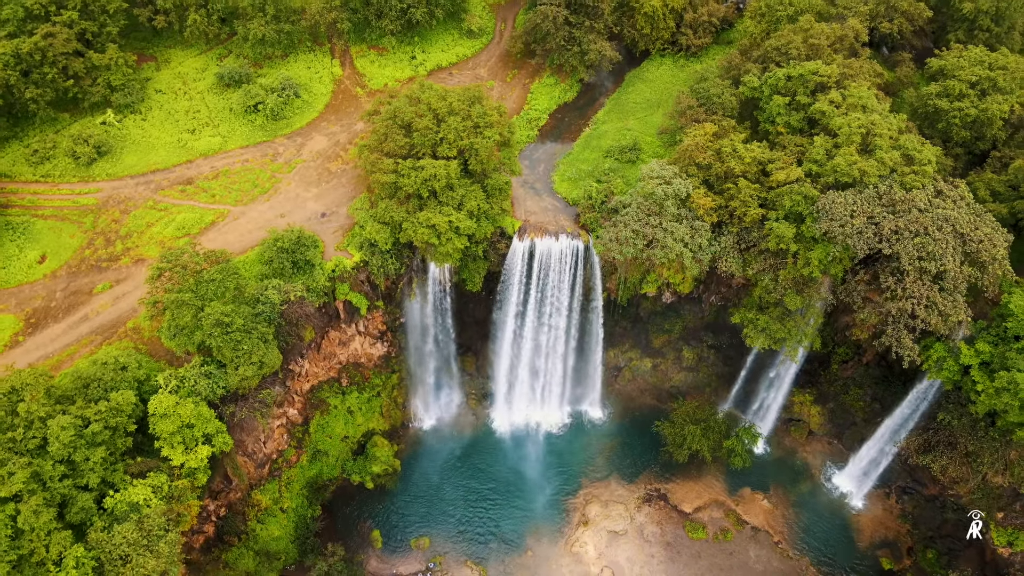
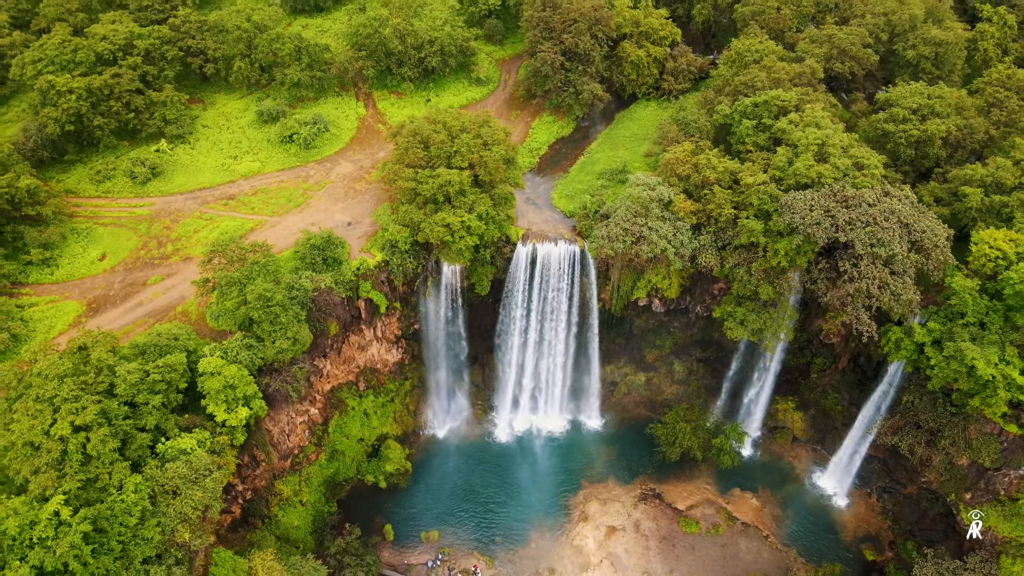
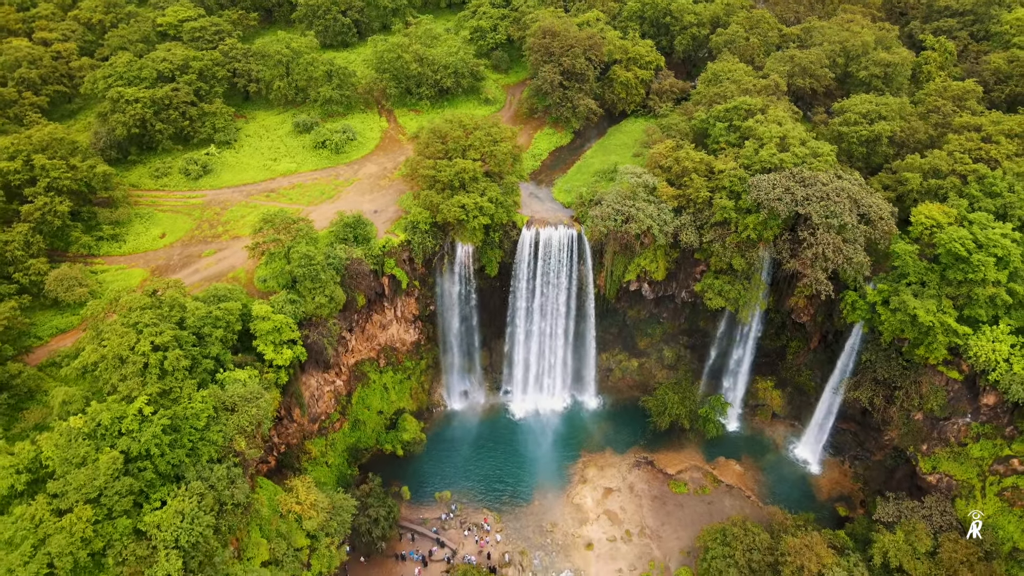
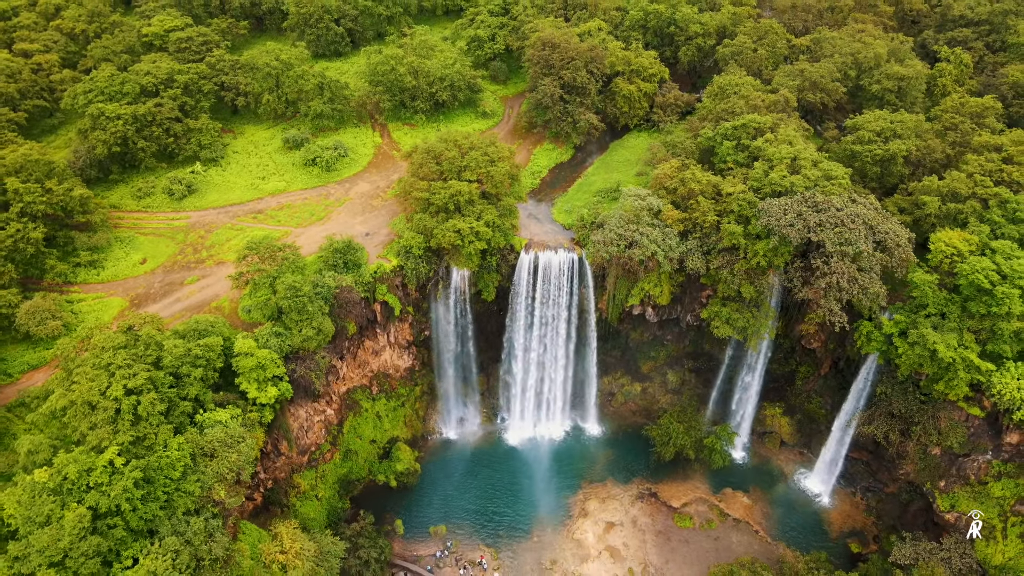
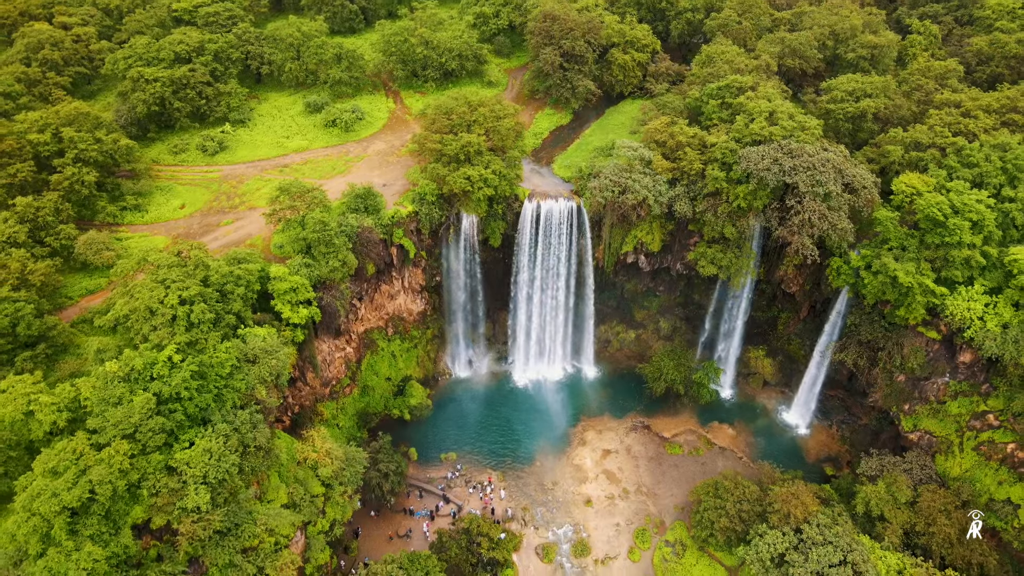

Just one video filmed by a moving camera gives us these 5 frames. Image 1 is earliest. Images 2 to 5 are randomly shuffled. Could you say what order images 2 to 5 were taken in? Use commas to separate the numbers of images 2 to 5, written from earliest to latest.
2, 4, 3, 5
